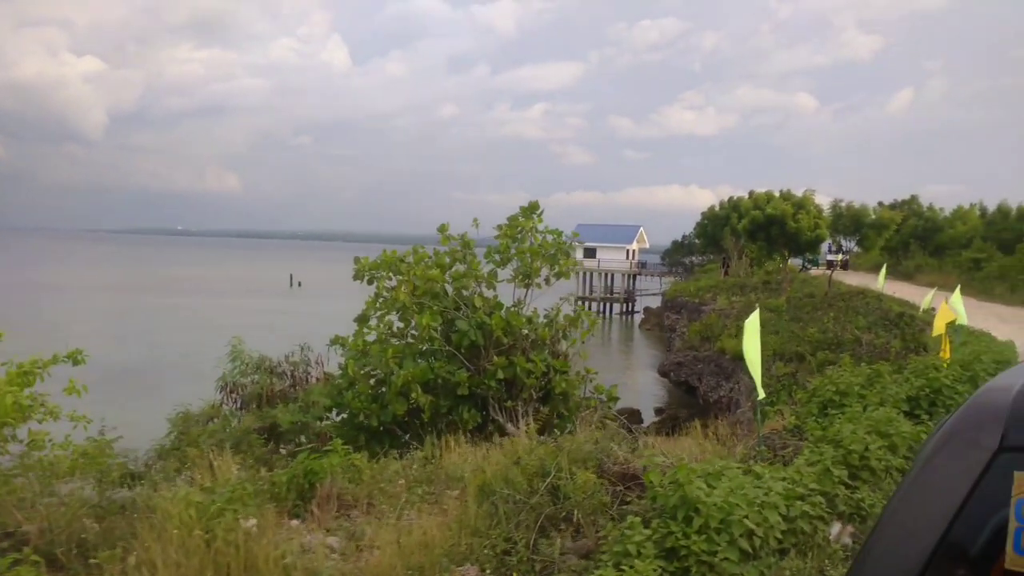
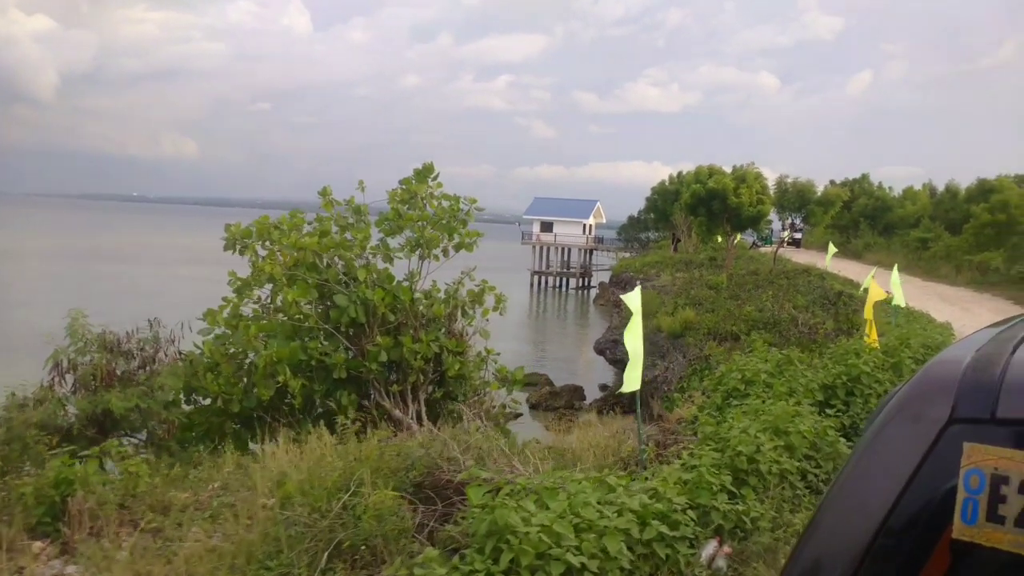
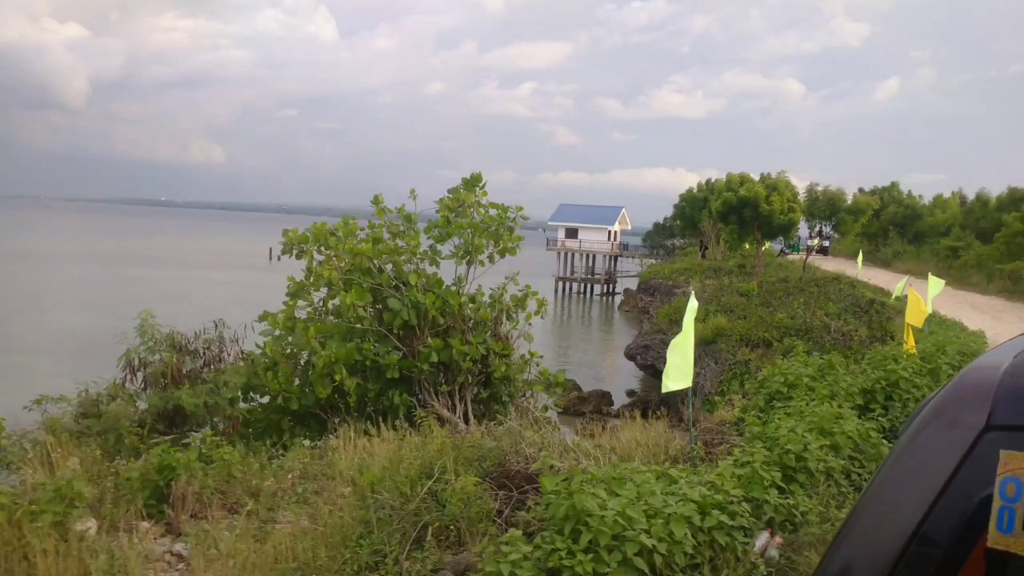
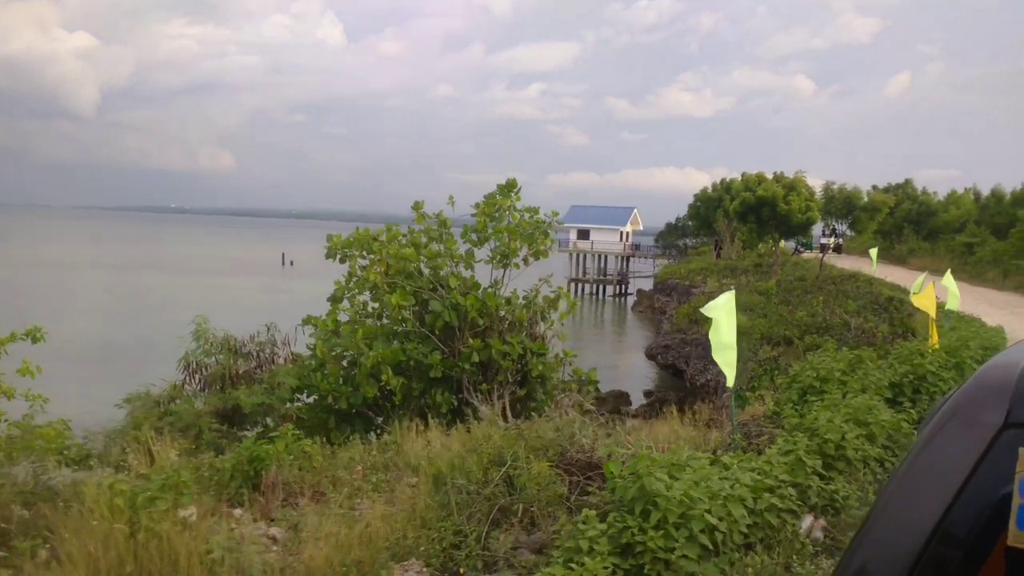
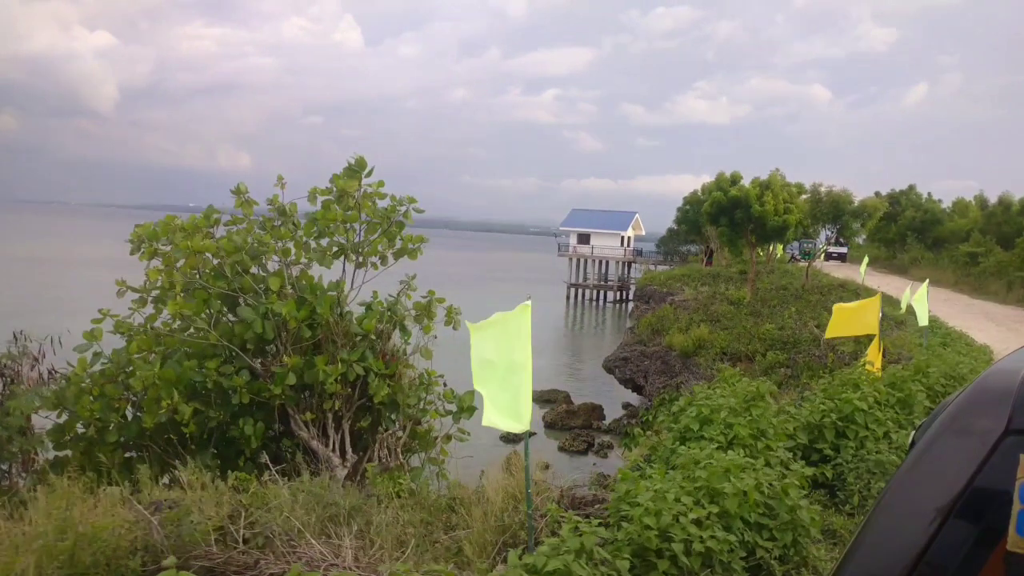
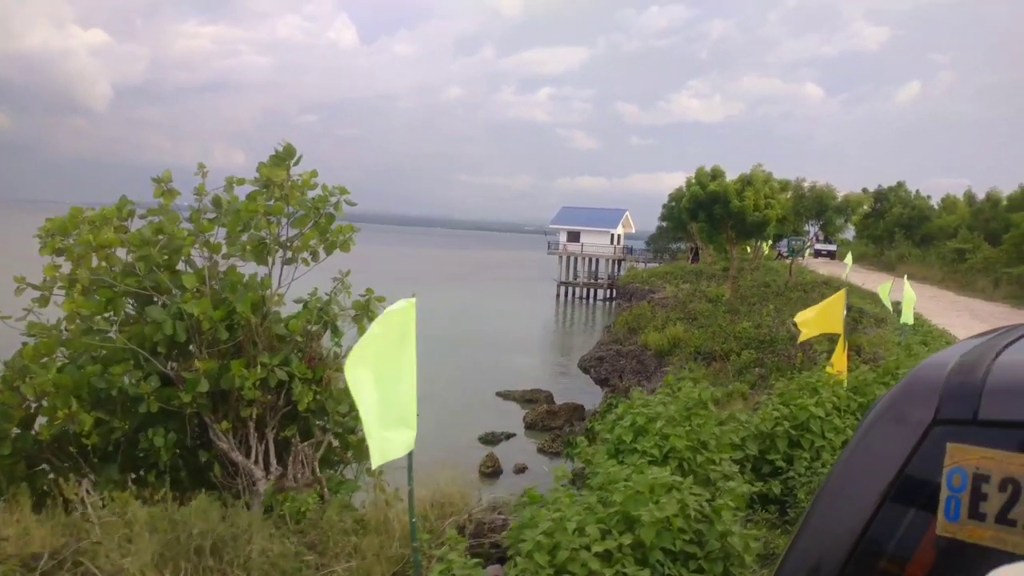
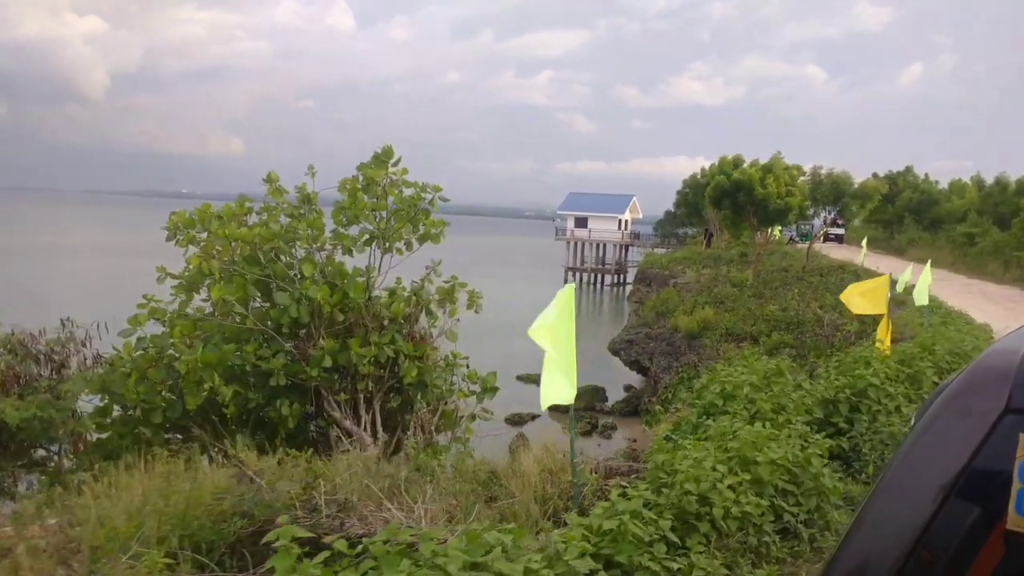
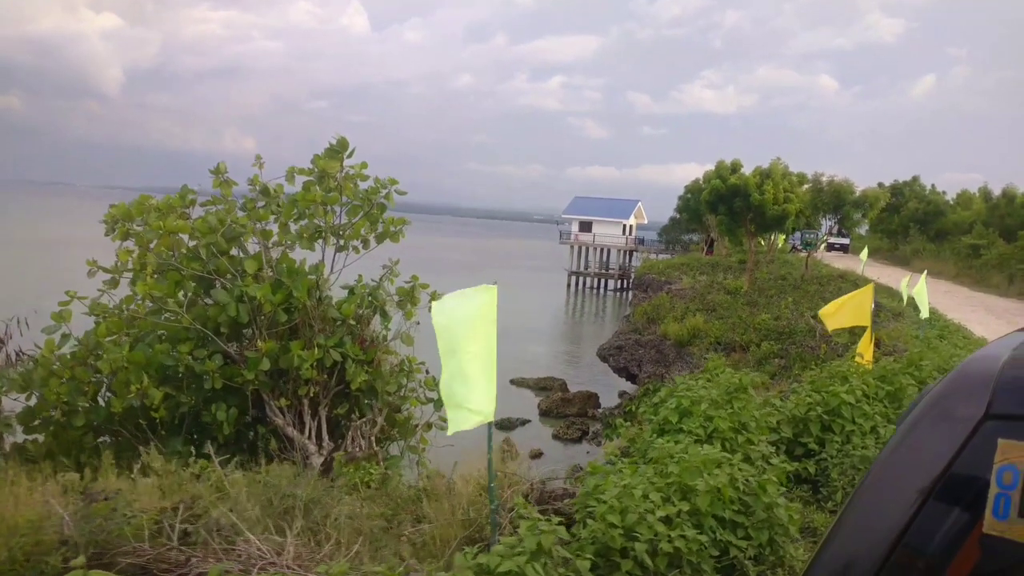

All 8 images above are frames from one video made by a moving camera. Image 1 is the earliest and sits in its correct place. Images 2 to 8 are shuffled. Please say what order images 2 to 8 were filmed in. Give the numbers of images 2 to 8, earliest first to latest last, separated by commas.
4, 3, 2, 7, 5, 8, 6
